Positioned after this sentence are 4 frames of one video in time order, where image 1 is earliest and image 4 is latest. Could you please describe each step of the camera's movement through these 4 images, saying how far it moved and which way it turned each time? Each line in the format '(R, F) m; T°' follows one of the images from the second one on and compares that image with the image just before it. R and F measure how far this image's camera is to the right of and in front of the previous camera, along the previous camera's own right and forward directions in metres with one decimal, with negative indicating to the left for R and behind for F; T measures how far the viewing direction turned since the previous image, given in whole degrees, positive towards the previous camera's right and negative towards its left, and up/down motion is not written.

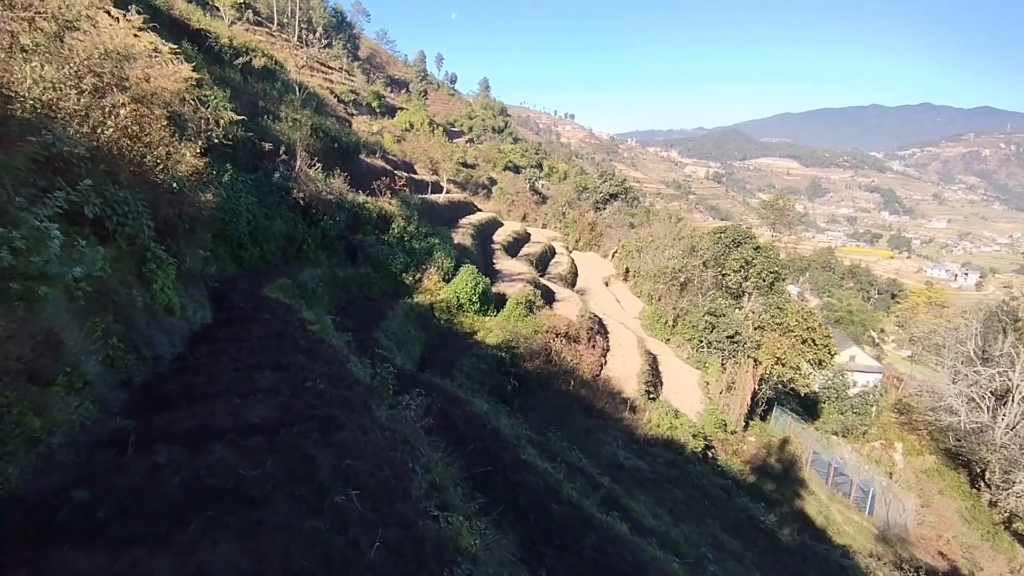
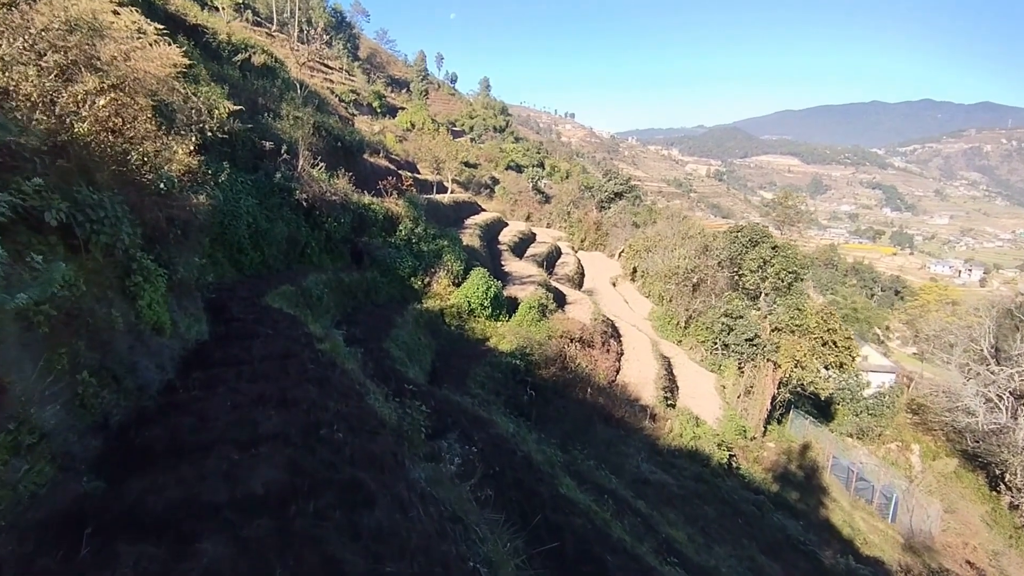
(-0.3, +0.8) m; 0°
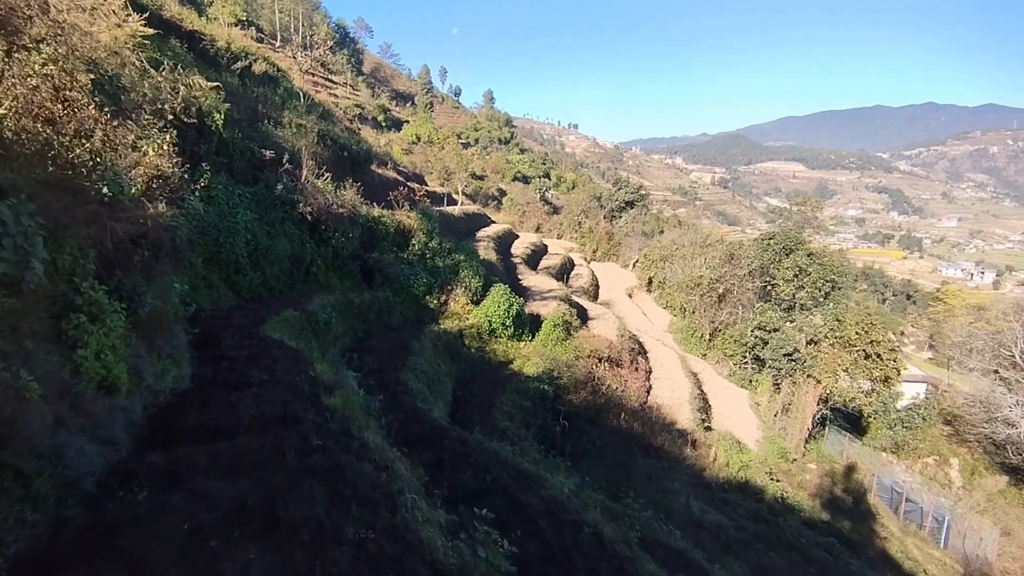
(-0.4, +1.4) m; -1°
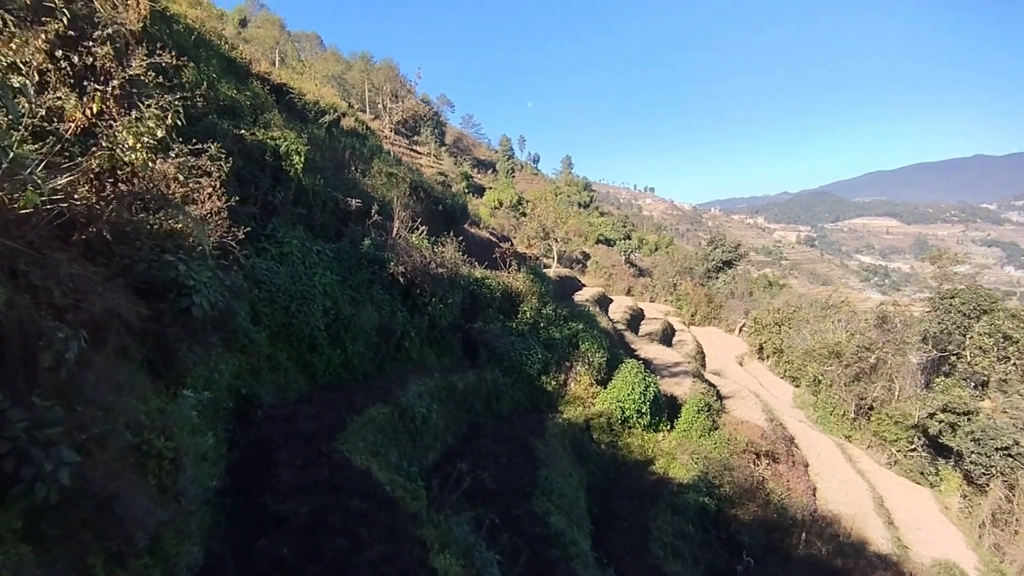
(-1.2, +2.9) m; -7°
